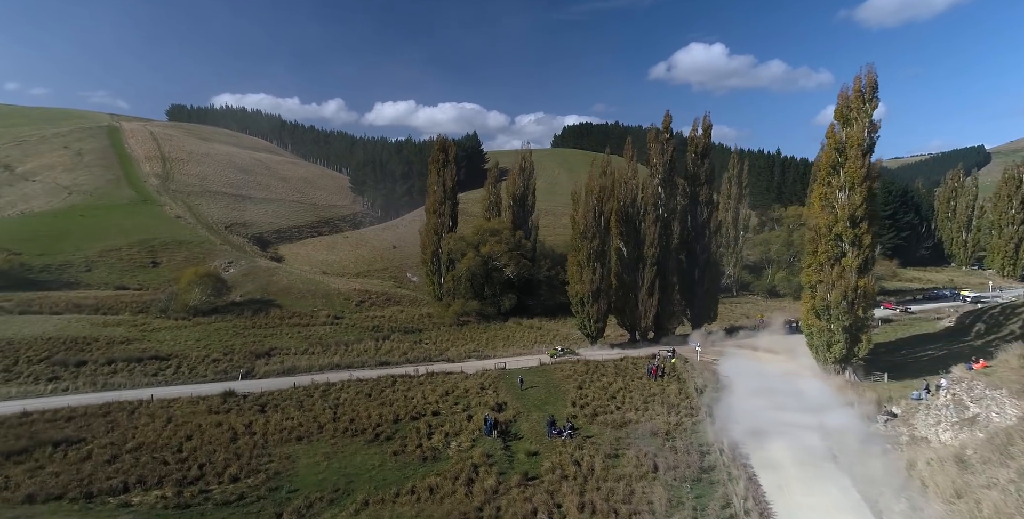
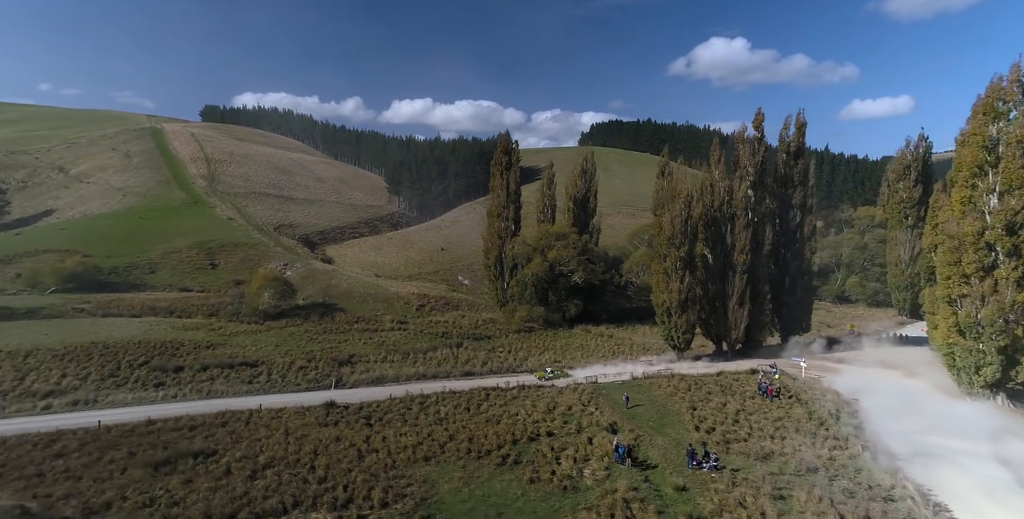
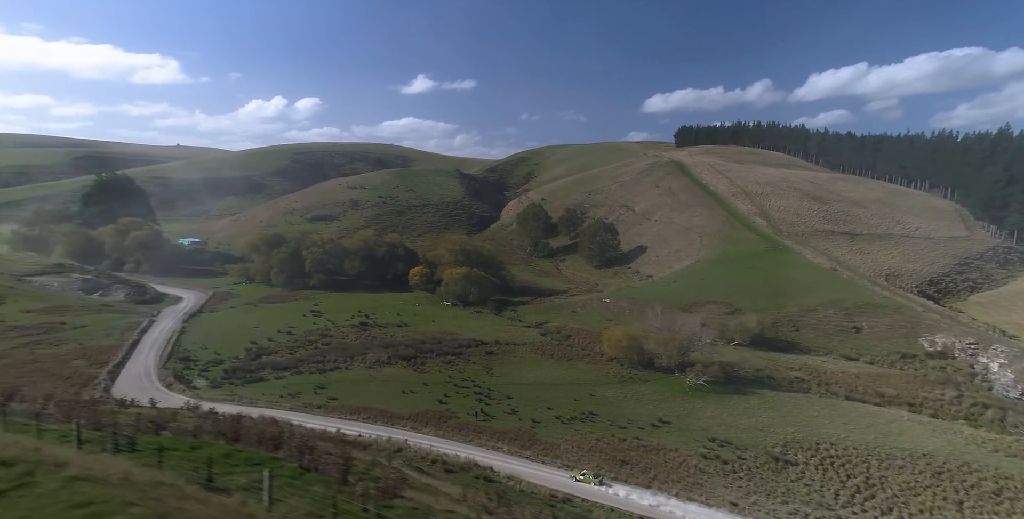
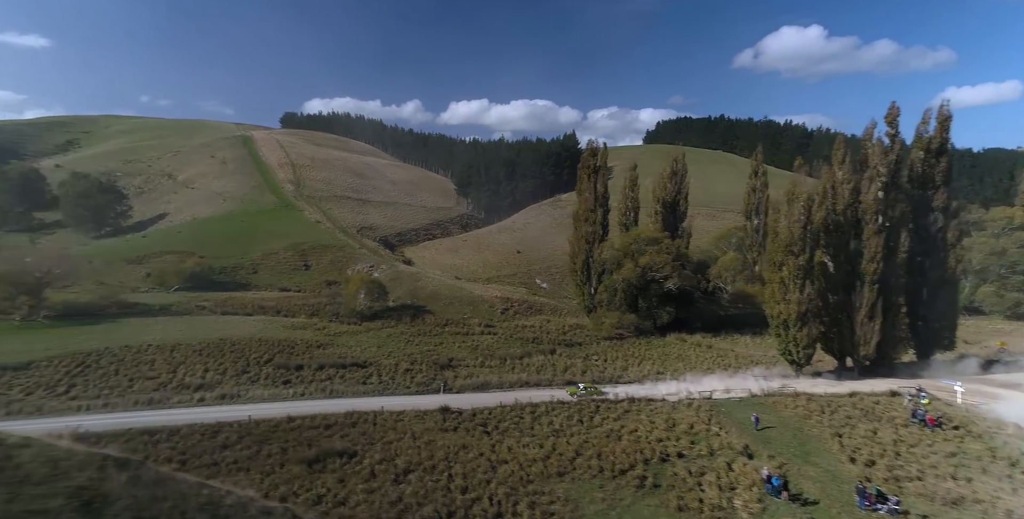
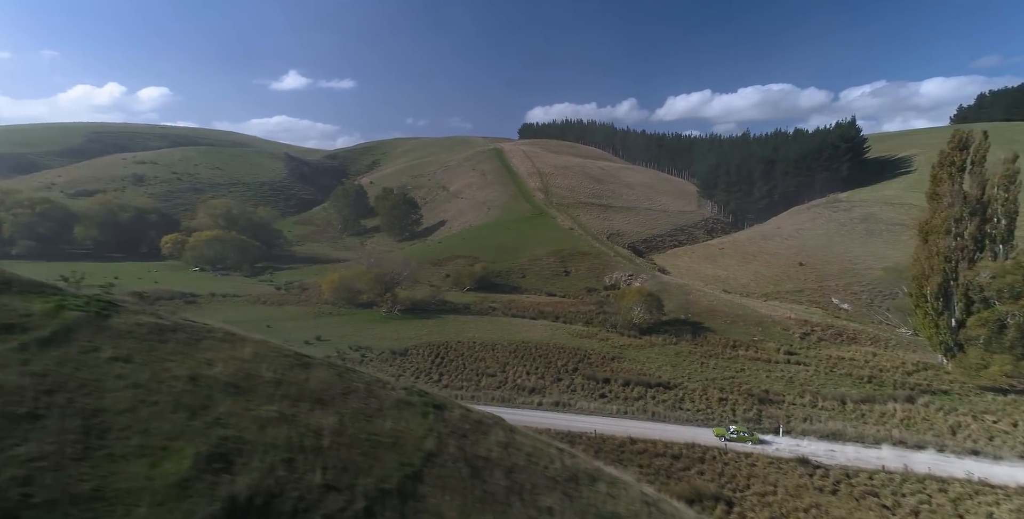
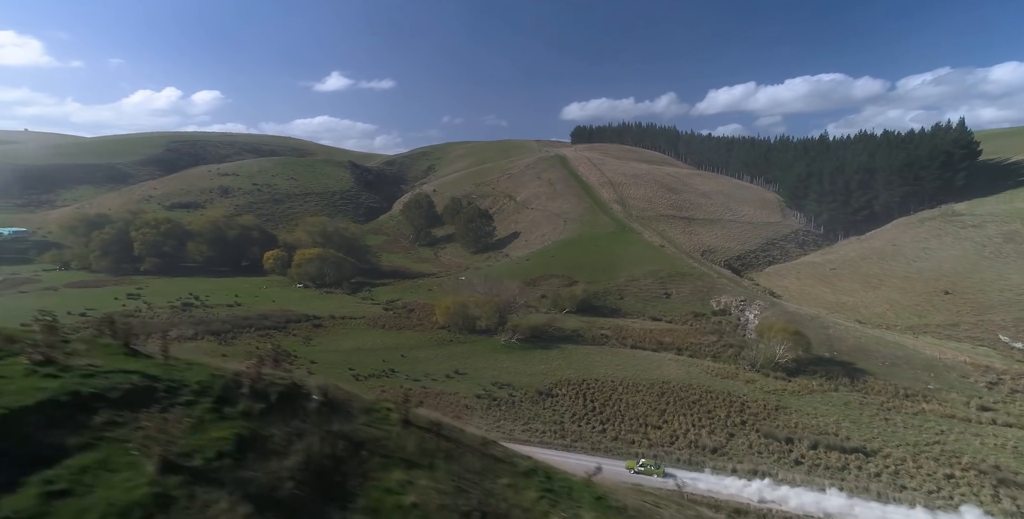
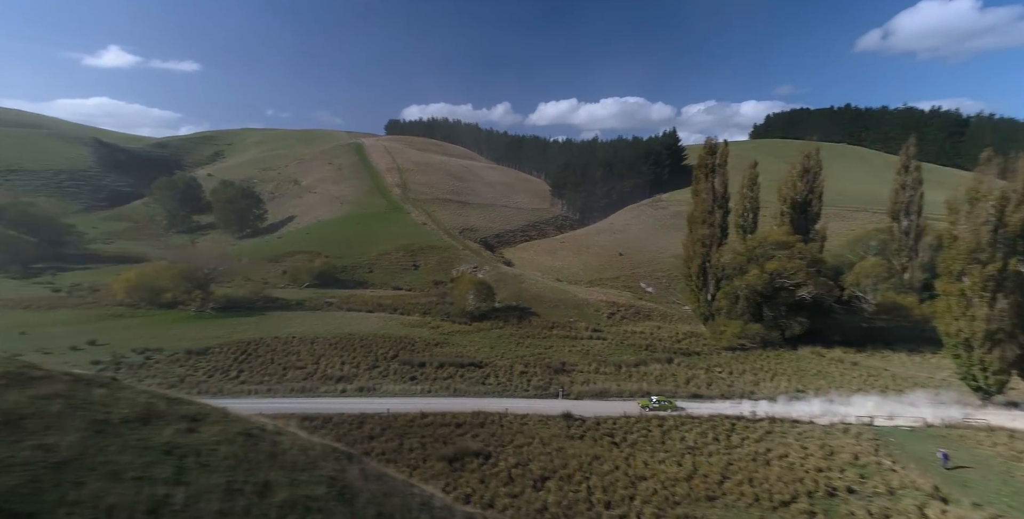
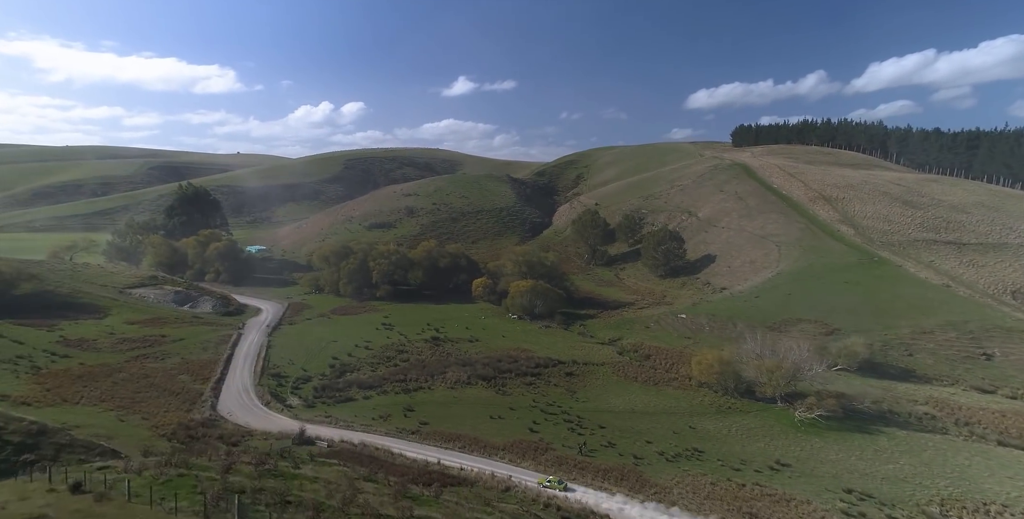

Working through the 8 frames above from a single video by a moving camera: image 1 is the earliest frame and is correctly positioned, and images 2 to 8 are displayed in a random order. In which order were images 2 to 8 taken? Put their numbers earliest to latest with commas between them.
2, 4, 7, 5, 6, 3, 8
